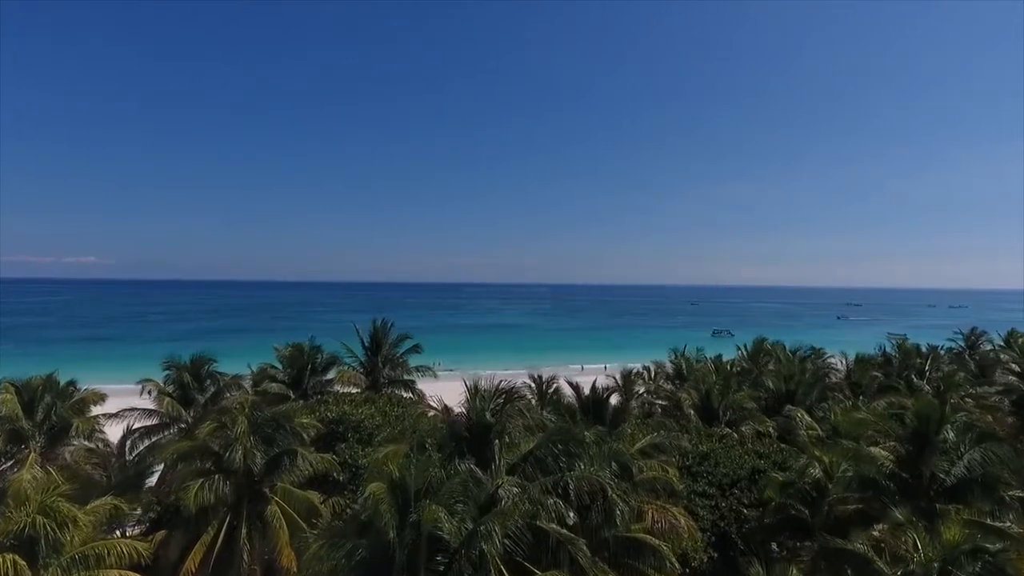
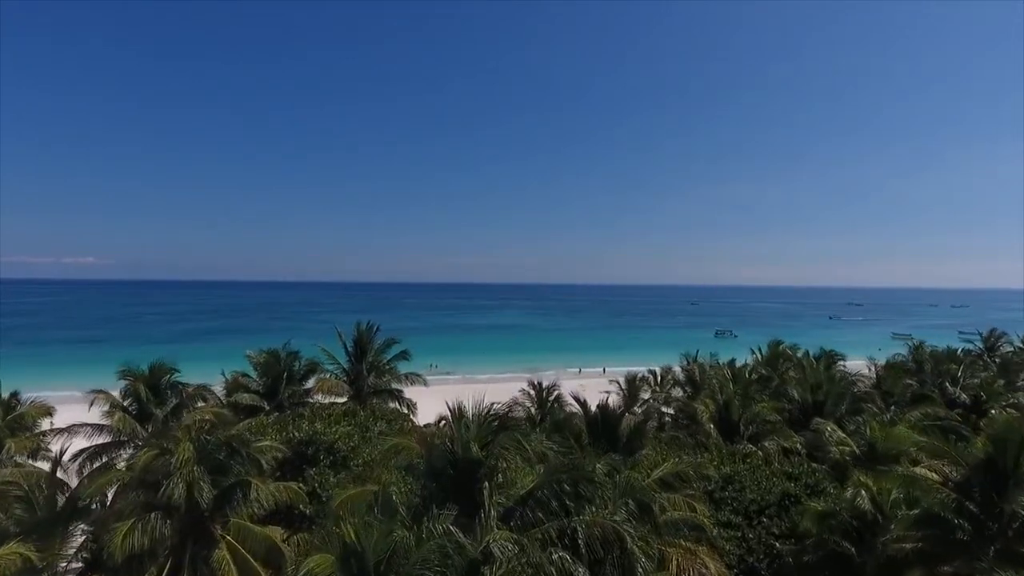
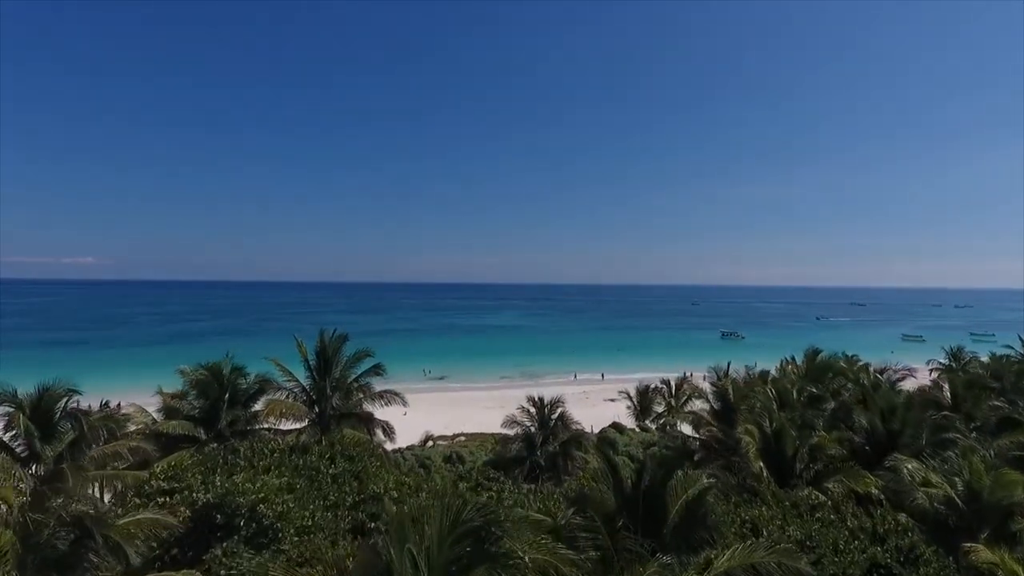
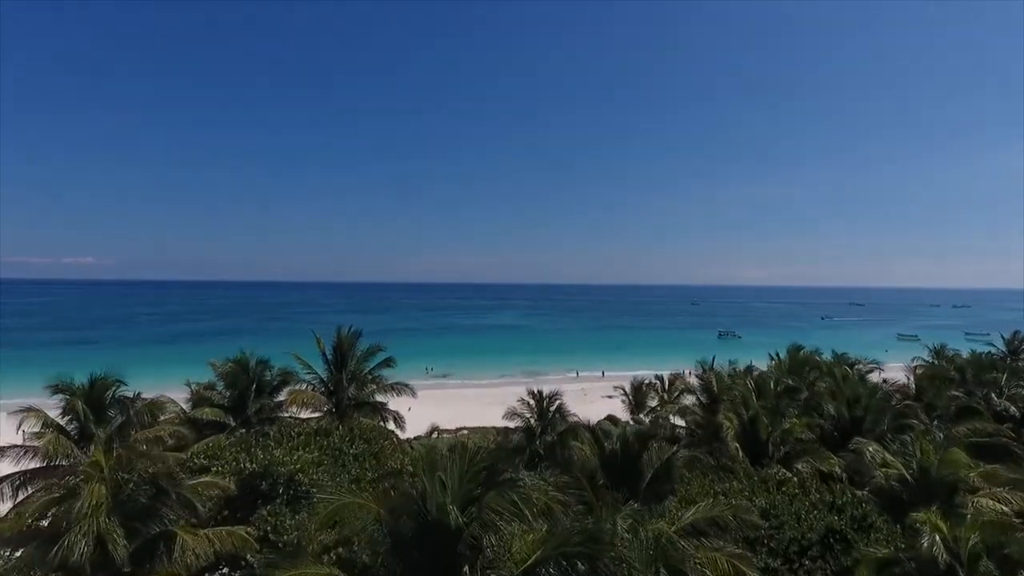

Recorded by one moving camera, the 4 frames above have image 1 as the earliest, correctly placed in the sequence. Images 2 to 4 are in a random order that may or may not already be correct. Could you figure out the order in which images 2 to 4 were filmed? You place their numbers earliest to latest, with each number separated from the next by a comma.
2, 4, 3
